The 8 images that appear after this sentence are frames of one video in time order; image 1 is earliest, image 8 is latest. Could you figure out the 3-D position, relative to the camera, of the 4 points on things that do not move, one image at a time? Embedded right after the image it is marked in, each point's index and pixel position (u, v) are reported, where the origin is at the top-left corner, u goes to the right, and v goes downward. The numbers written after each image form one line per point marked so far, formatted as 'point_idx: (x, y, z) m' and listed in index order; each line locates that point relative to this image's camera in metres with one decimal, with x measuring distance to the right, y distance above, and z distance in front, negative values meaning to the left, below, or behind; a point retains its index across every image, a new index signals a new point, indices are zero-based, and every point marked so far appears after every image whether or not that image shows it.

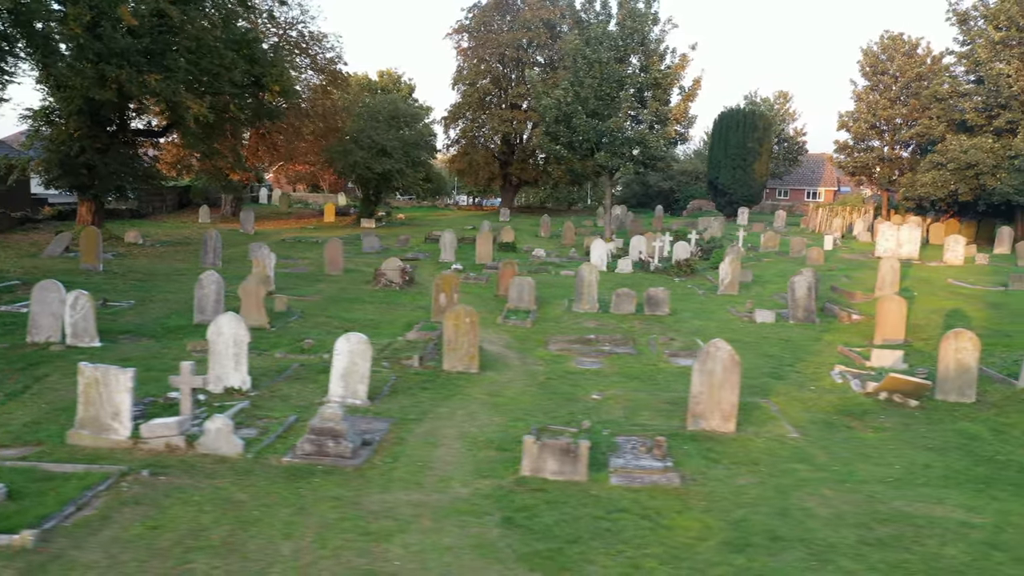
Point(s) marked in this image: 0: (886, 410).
0: (+5.2, -1.7, +11.6) m
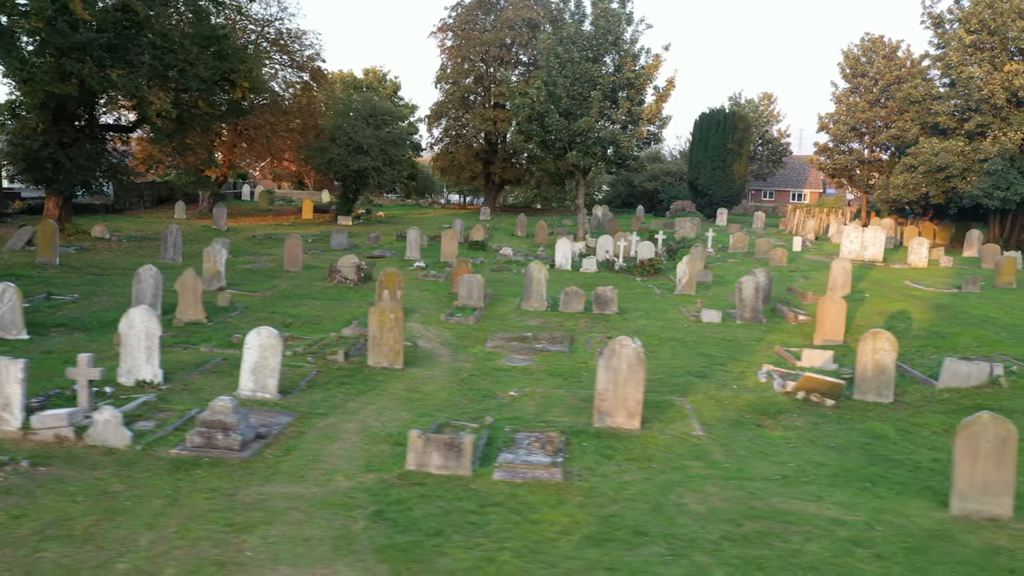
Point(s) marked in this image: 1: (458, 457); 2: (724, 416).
0: (+4.0, -1.7, +11.6) m
1: (-0.5, -1.7, +8.4) m
2: (+2.8, -1.7, +11.1) m
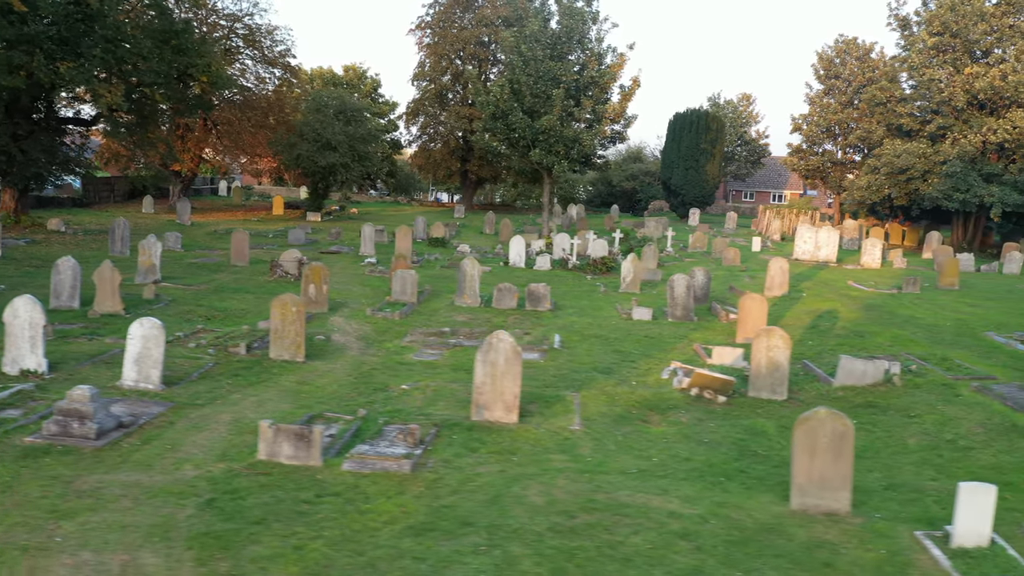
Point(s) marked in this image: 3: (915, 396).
0: (+2.5, -1.6, +11.7) m
1: (-2.1, -1.6, +8.4) m
2: (+1.3, -1.7, +11.2) m
3: (+5.6, -1.5, +11.7) m
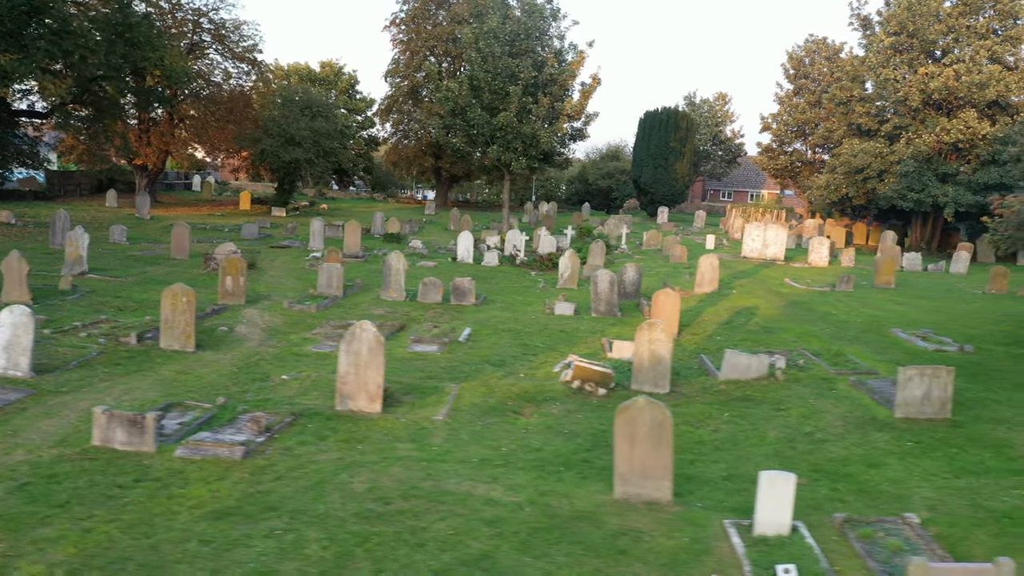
0: (+0.8, -1.5, +11.7) m
1: (-3.8, -1.5, +8.4) m
2: (-0.4, -1.5, +11.2) m
3: (+3.9, -1.4, +11.7) m
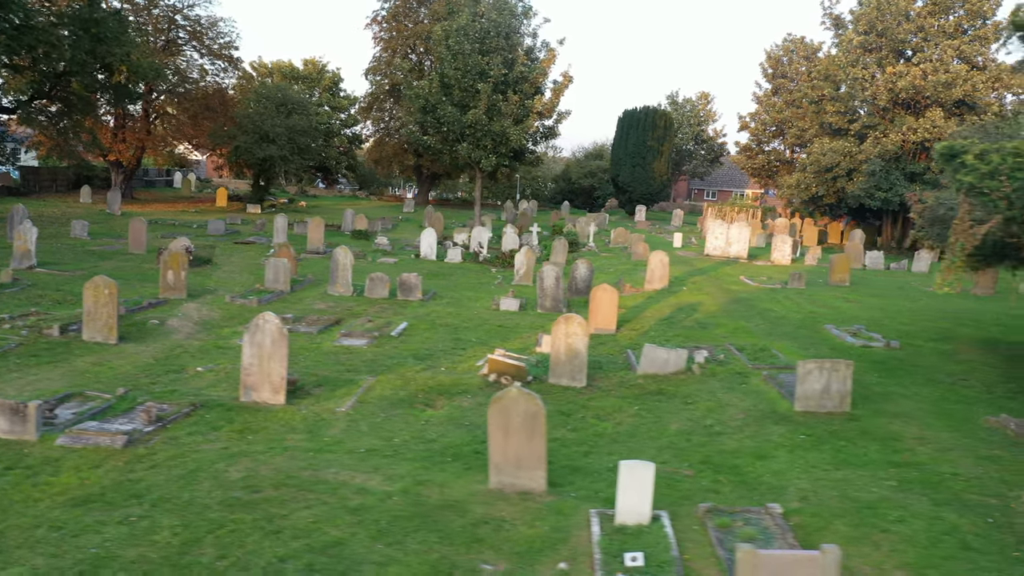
0: (-0.4, -1.4, +11.8) m
1: (-5.0, -1.4, +8.5) m
2: (-1.6, -1.4, +11.3) m
3: (+2.7, -1.4, +11.8) m
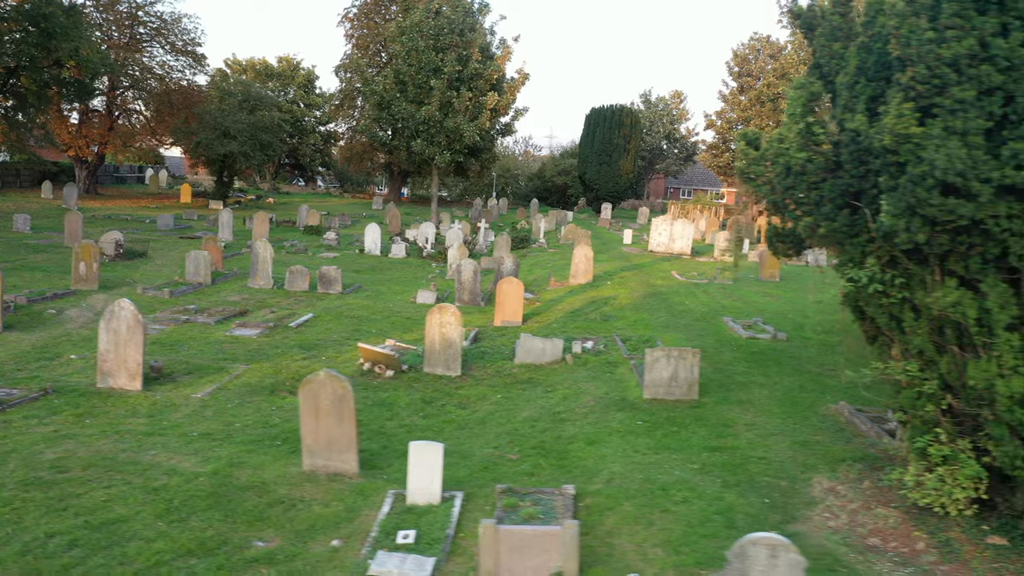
0: (-2.3, -1.3, +11.9) m
1: (-6.8, -1.2, +8.6) m
2: (-3.5, -1.3, +11.4) m
3: (+0.9, -1.2, +11.9) m
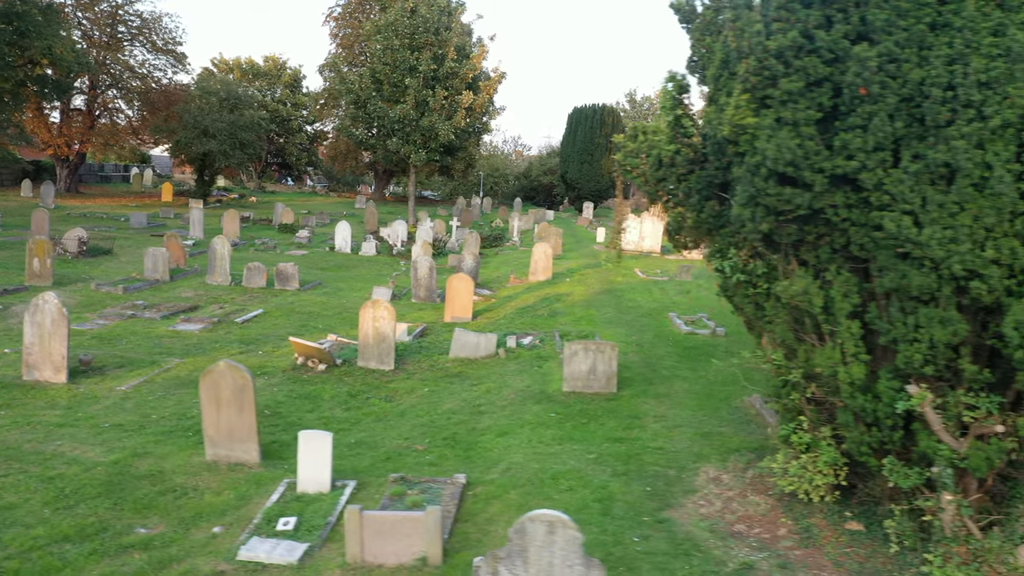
0: (-3.3, -1.2, +12.0) m
1: (-7.8, -1.1, +8.7) m
2: (-4.5, -1.2, +11.5) m
3: (-0.1, -1.1, +12.0) m
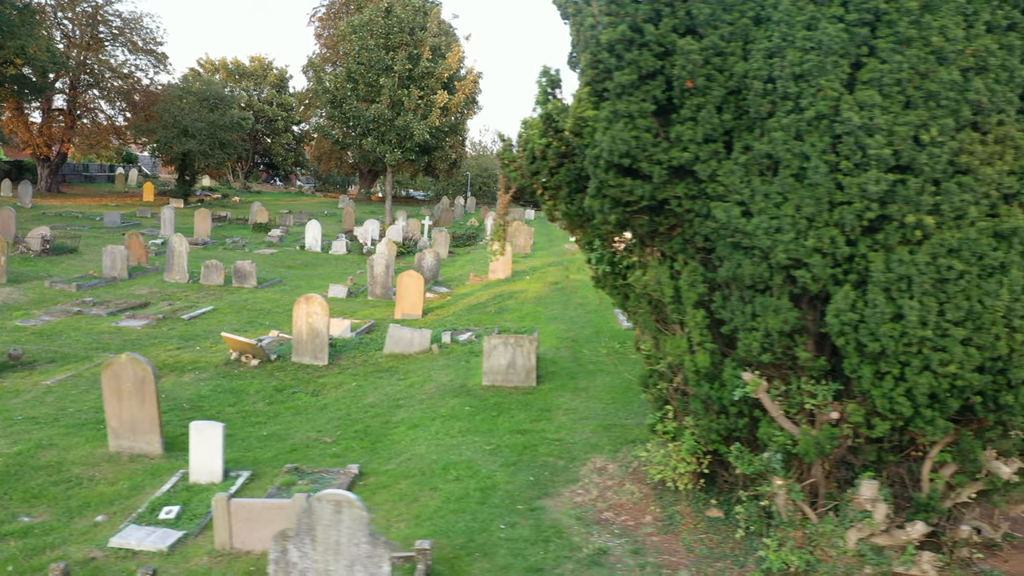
0: (-4.3, -1.2, +12.1) m
1: (-8.8, -1.0, +8.8) m
2: (-5.5, -1.1, +11.6) m
3: (-1.1, -1.1, +12.1) m
